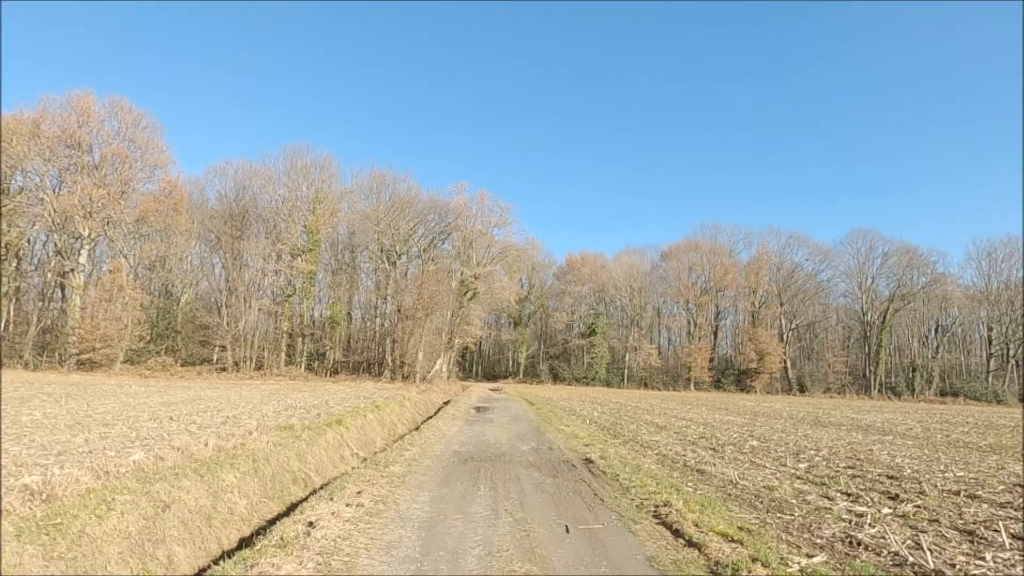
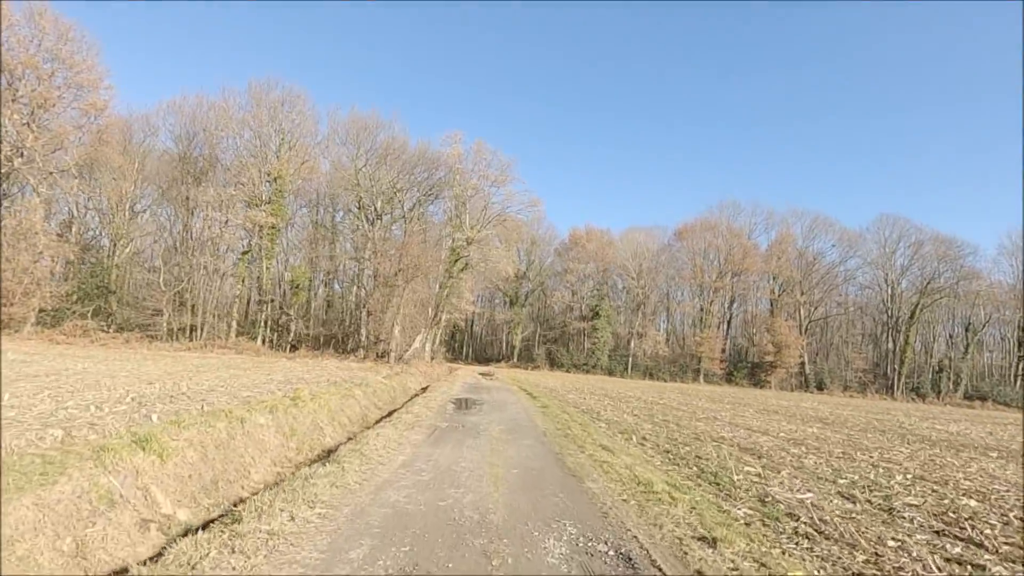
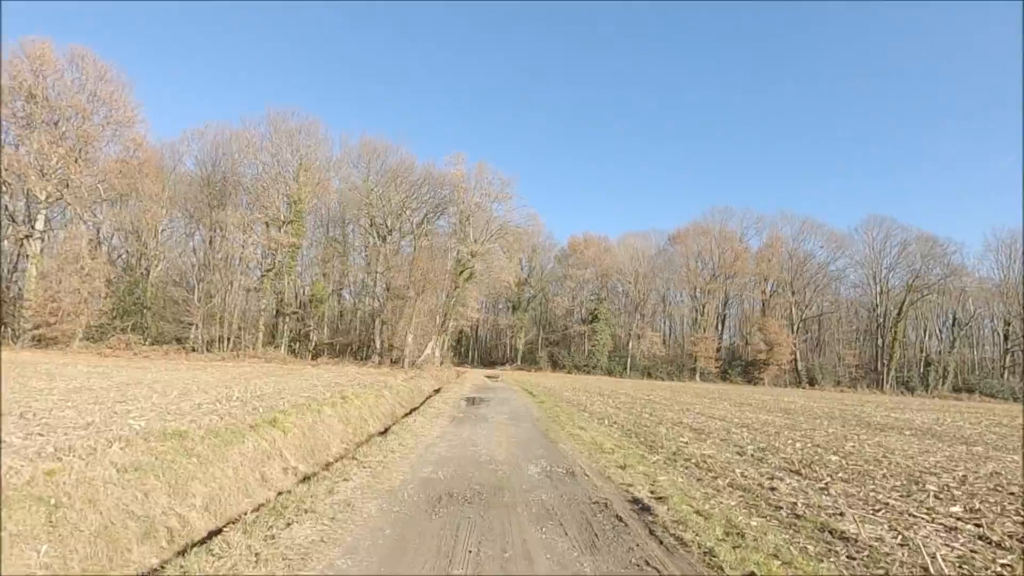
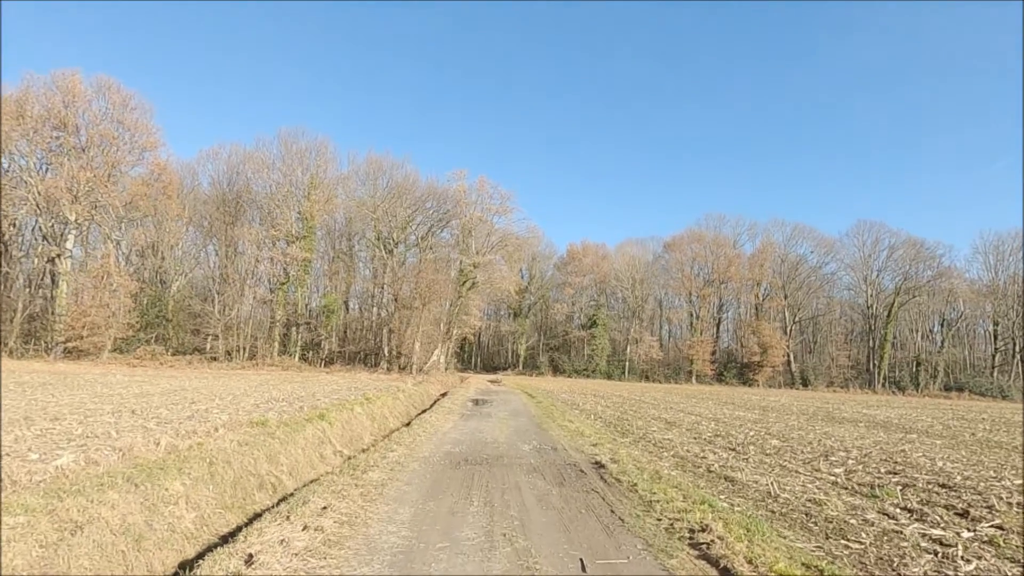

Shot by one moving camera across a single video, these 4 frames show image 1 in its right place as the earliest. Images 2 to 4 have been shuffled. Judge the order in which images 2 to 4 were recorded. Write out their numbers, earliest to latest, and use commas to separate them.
4, 3, 2
